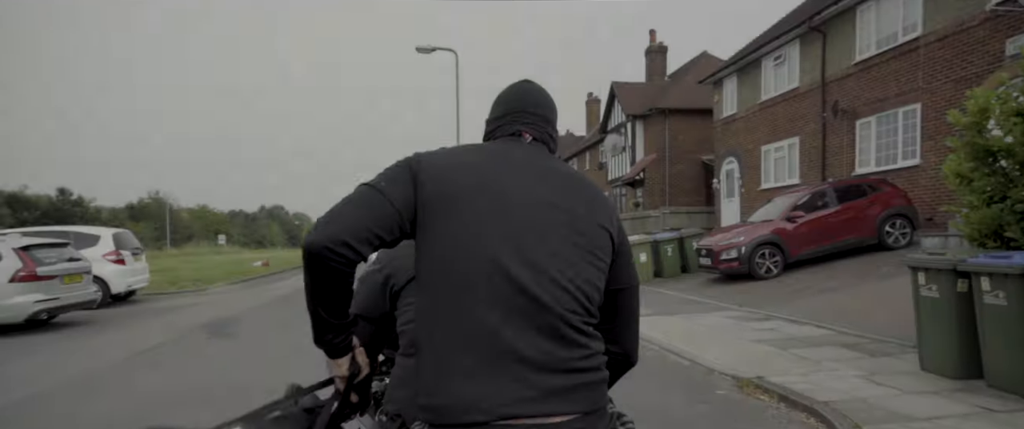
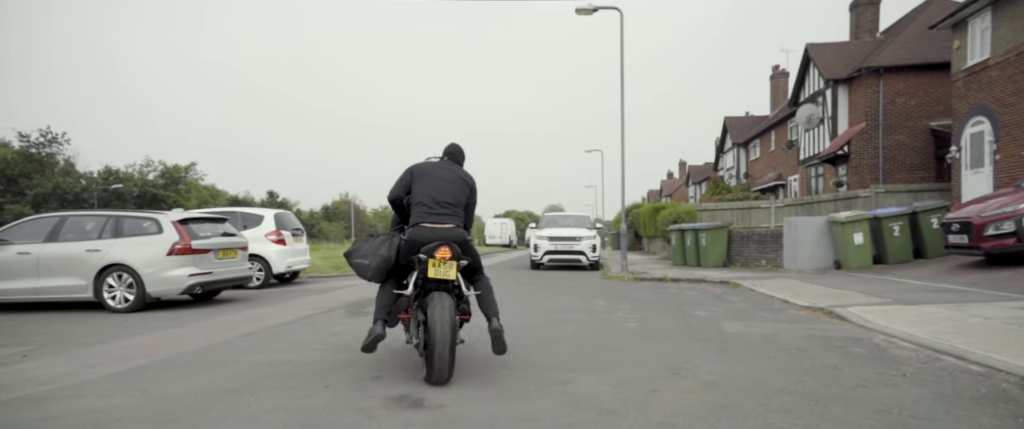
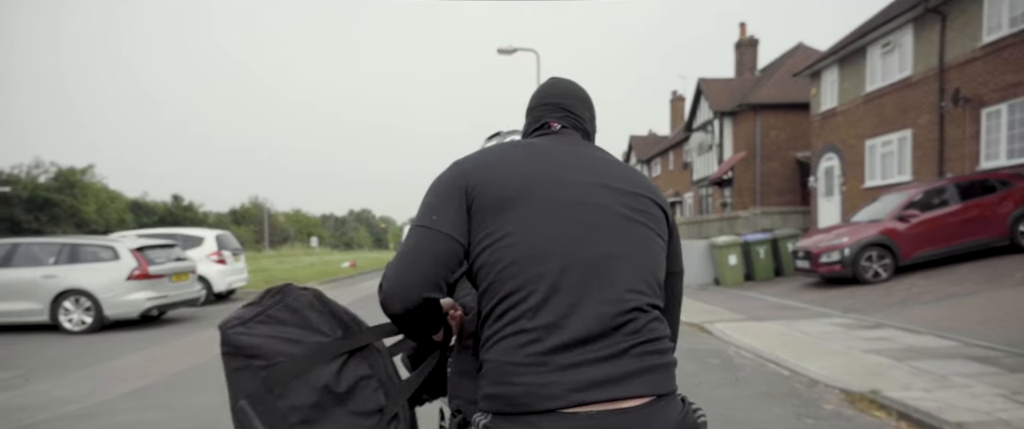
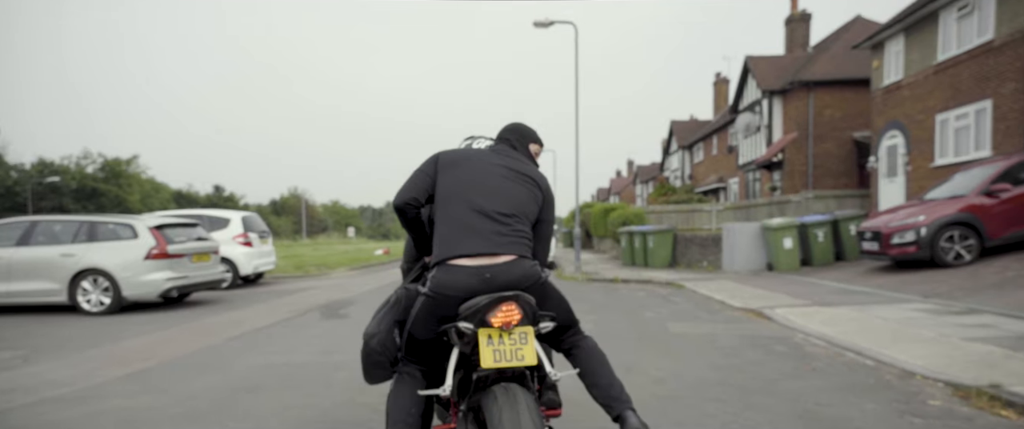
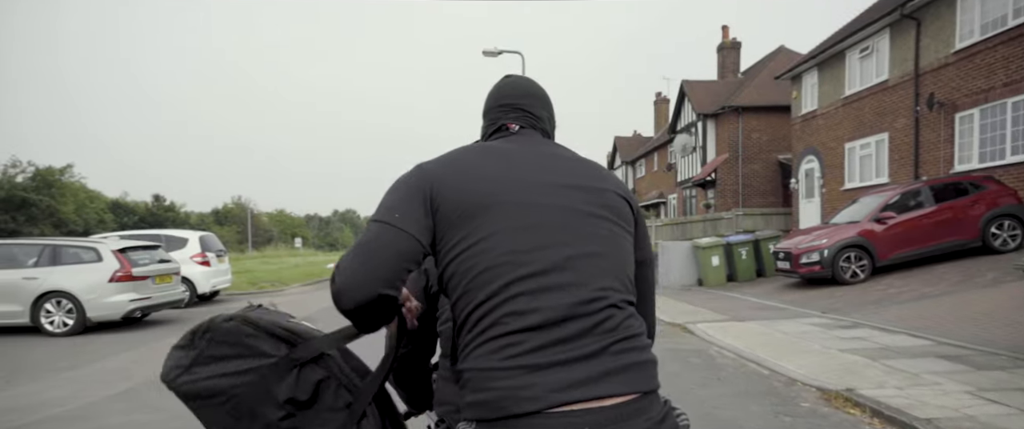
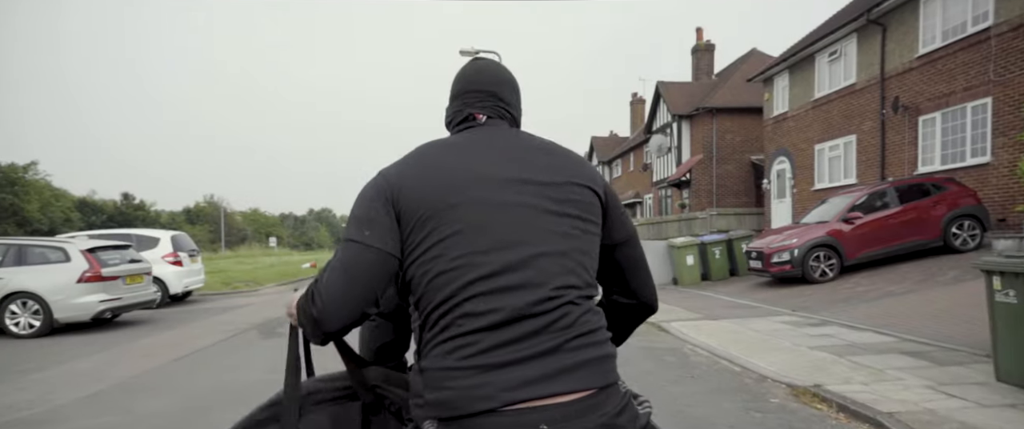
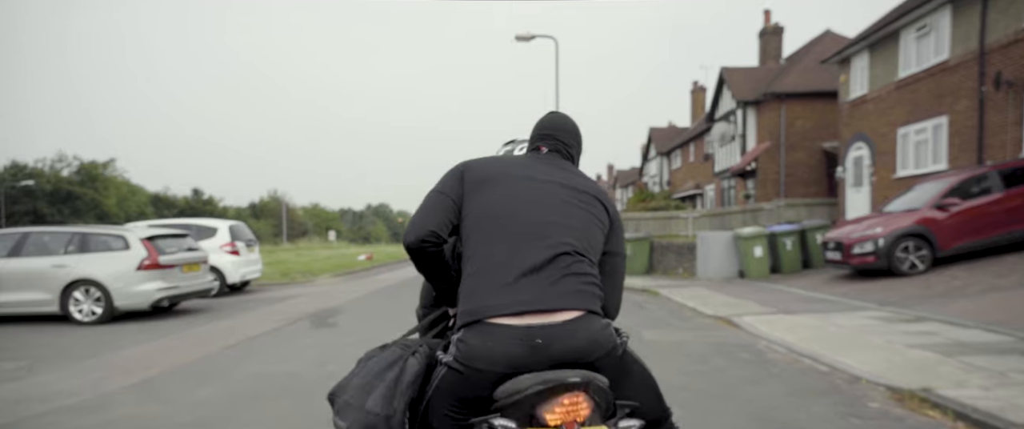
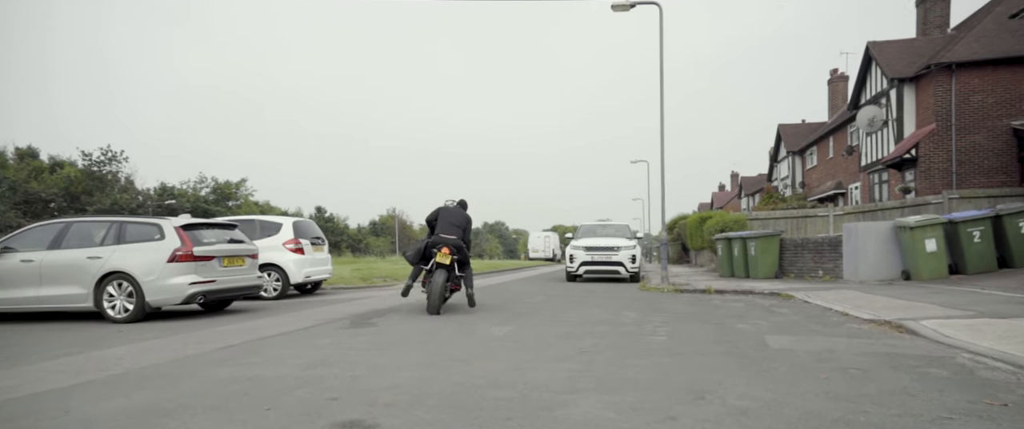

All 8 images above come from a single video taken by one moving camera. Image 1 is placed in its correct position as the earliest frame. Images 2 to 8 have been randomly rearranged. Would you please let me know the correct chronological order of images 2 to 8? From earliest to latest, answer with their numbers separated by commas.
6, 5, 3, 7, 4, 2, 8
